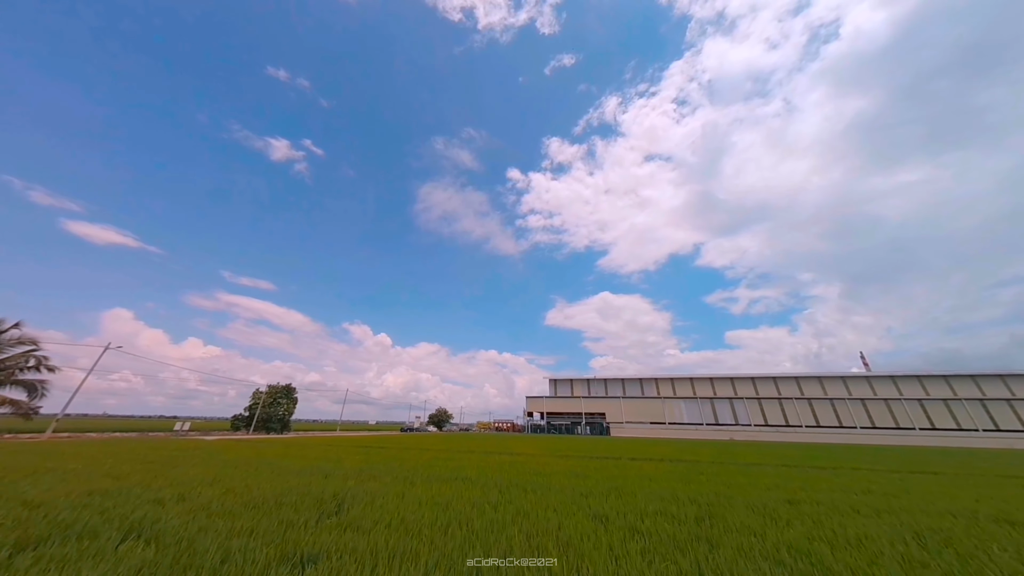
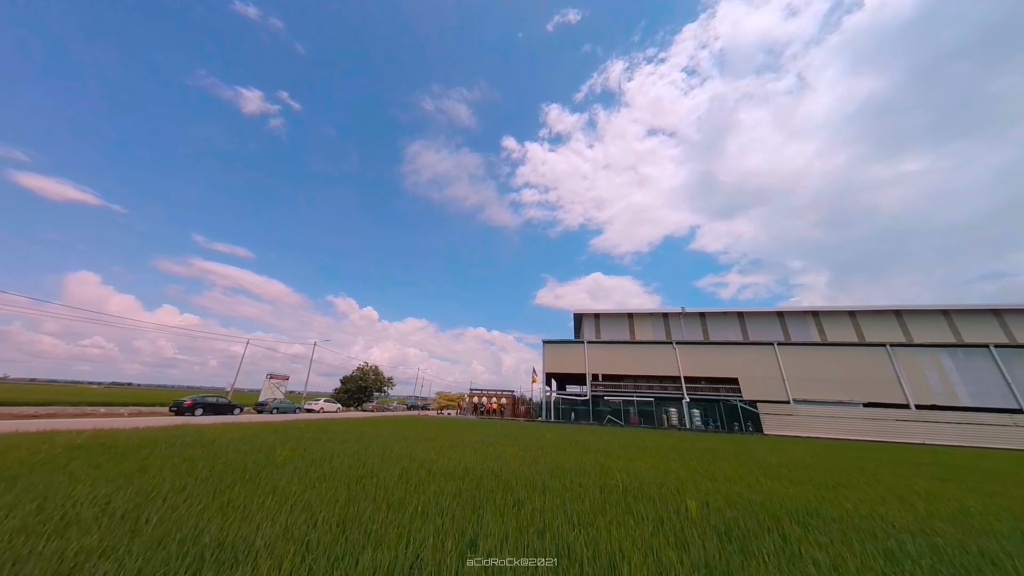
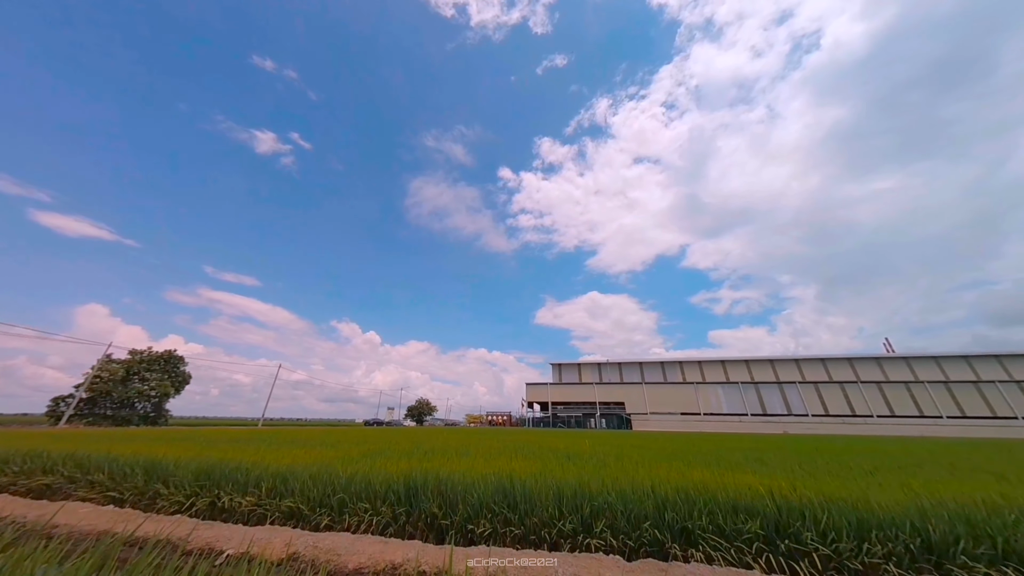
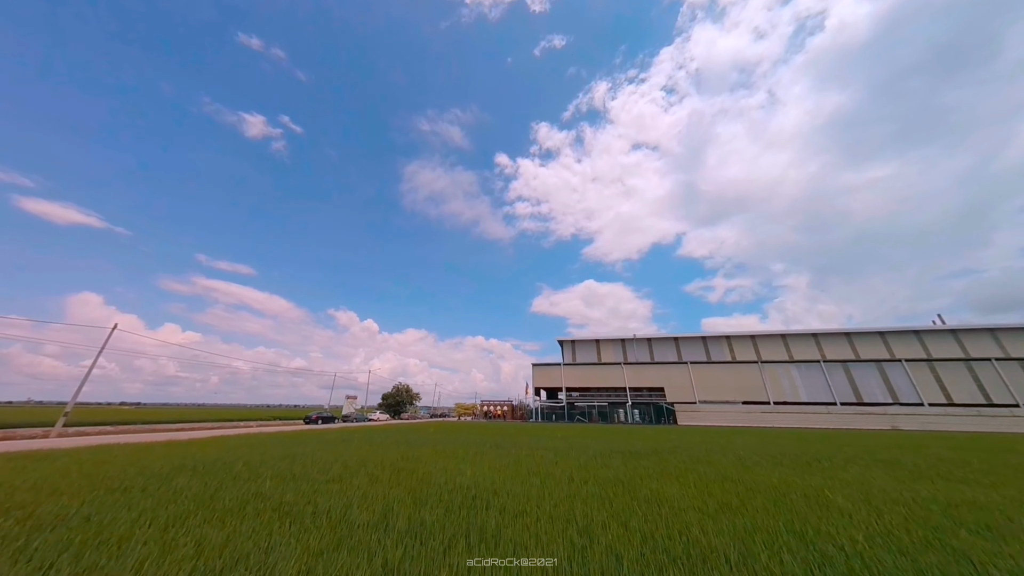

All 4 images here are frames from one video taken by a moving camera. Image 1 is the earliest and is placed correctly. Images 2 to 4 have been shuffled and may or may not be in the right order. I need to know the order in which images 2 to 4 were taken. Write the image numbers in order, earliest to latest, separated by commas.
3, 4, 2
